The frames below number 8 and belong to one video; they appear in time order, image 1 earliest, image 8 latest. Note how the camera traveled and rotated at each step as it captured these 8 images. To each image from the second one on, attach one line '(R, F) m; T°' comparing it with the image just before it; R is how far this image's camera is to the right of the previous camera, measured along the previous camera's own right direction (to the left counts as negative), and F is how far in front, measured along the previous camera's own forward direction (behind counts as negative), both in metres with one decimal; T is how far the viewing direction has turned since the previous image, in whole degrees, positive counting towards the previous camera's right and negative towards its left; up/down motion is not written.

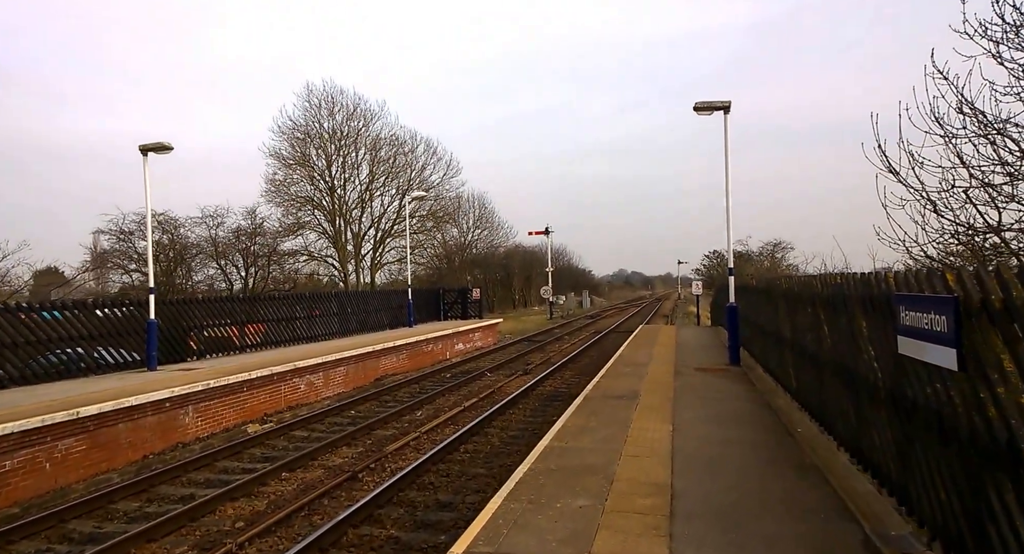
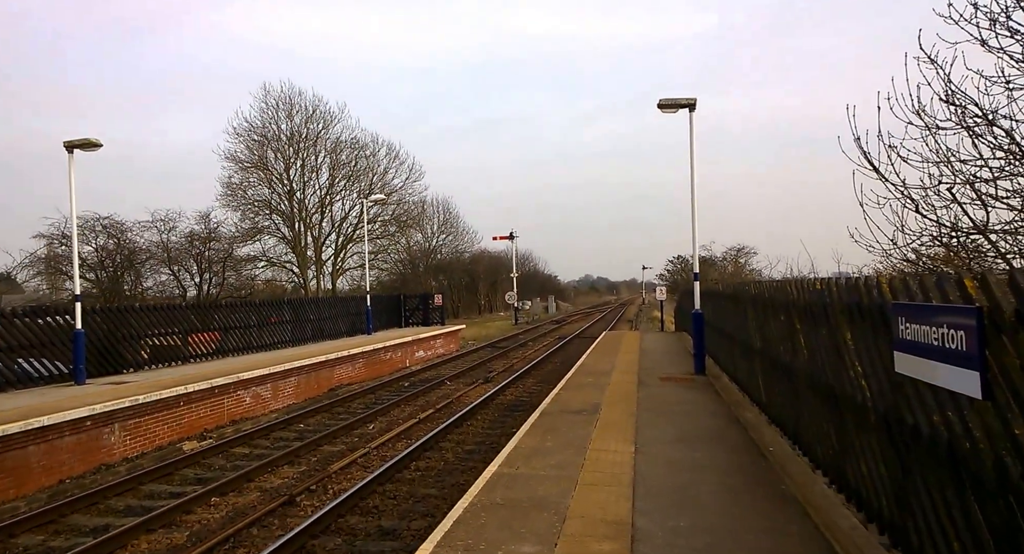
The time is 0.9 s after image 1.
(+0.2, +0.5) m; +3°
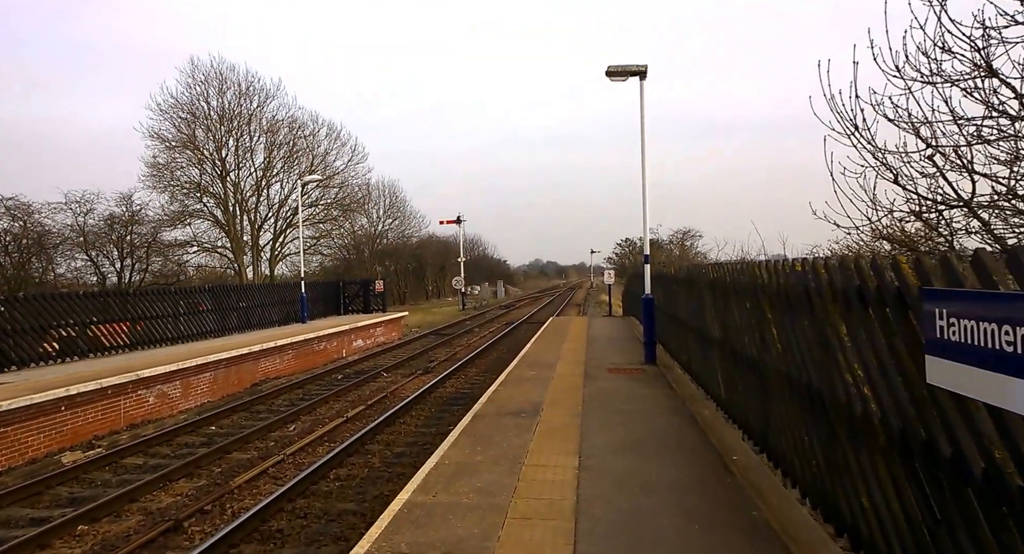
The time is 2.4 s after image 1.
(+0.2, +0.9) m; +5°
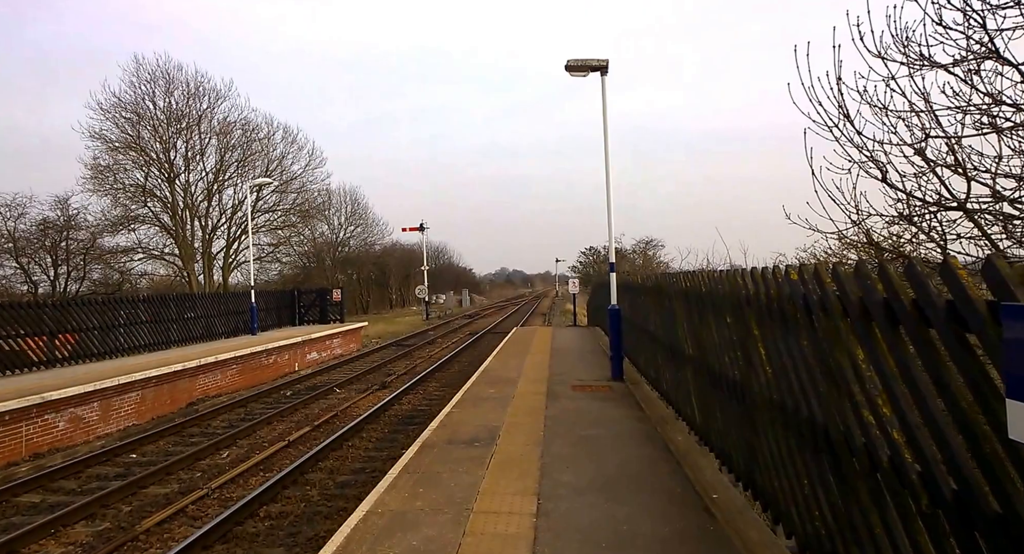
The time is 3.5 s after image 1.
(+0.1, +0.8) m; +3°
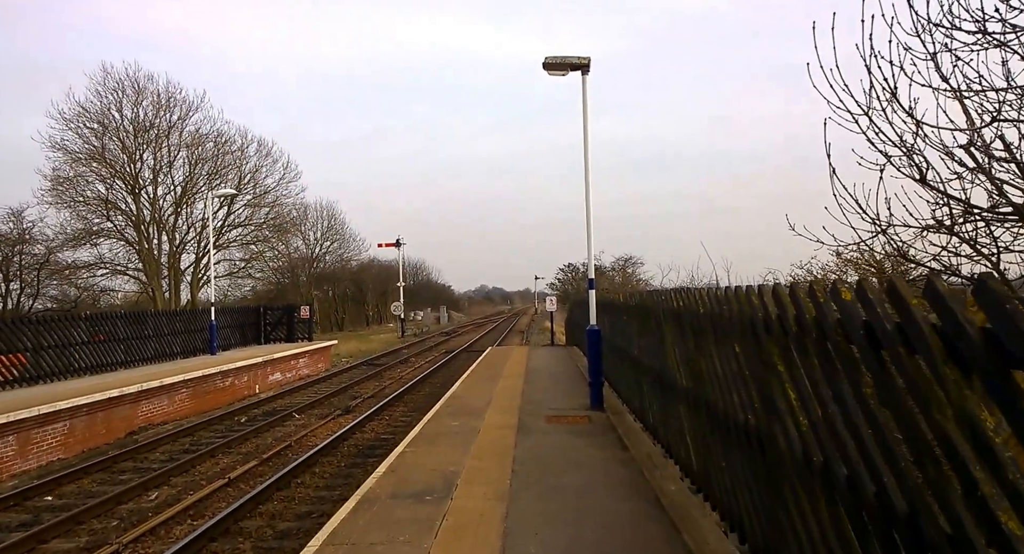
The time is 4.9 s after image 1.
(+0.1, +0.9) m; +2°
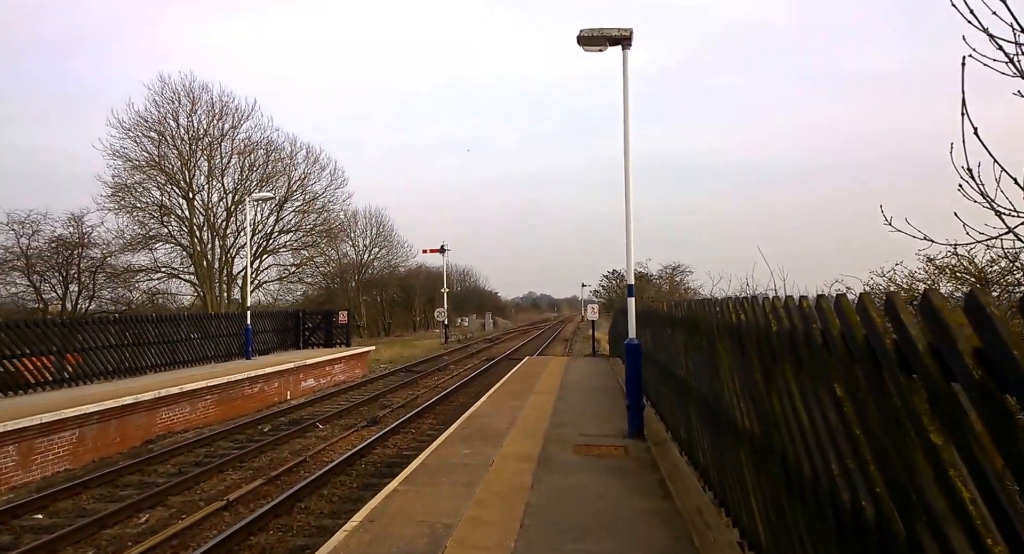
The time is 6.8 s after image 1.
(+0.3, +1.0) m; -4°
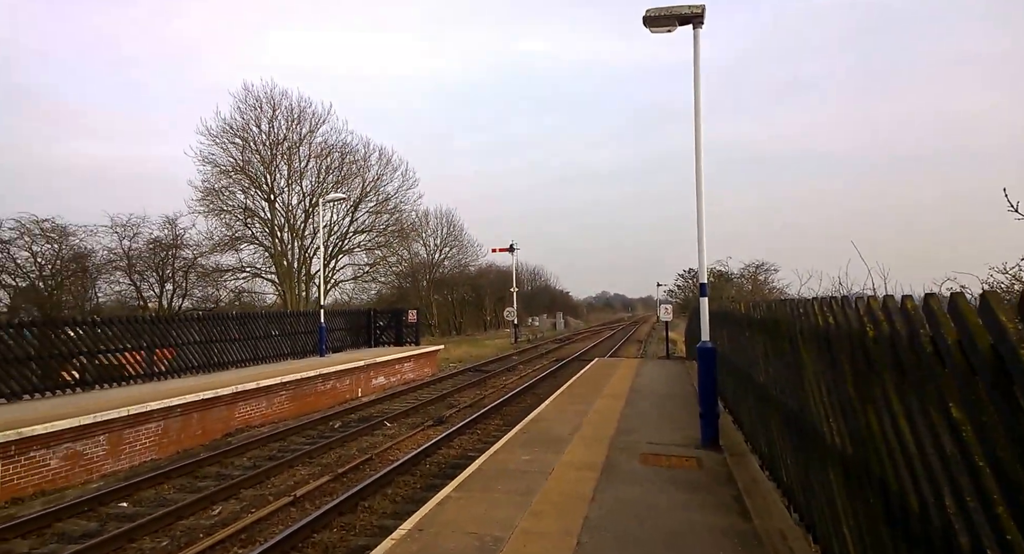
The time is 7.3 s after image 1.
(+0.1, +0.2) m; -7°
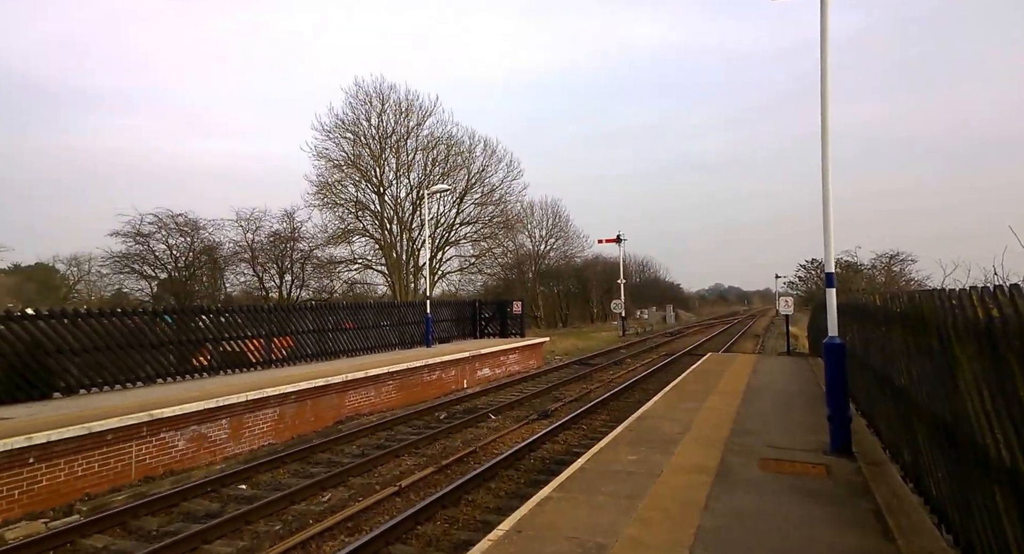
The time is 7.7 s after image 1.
(0.0, +0.4) m; -10°
